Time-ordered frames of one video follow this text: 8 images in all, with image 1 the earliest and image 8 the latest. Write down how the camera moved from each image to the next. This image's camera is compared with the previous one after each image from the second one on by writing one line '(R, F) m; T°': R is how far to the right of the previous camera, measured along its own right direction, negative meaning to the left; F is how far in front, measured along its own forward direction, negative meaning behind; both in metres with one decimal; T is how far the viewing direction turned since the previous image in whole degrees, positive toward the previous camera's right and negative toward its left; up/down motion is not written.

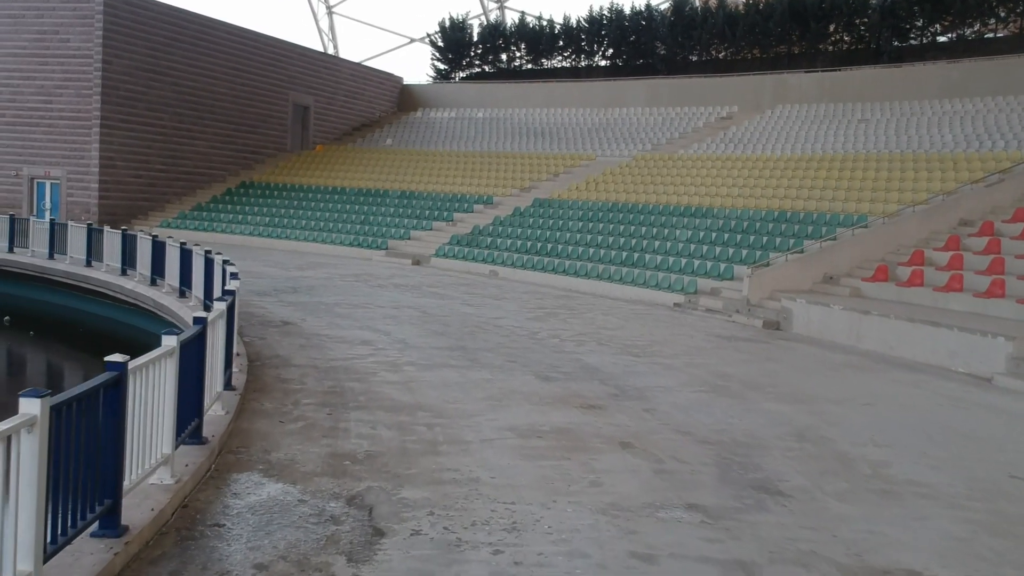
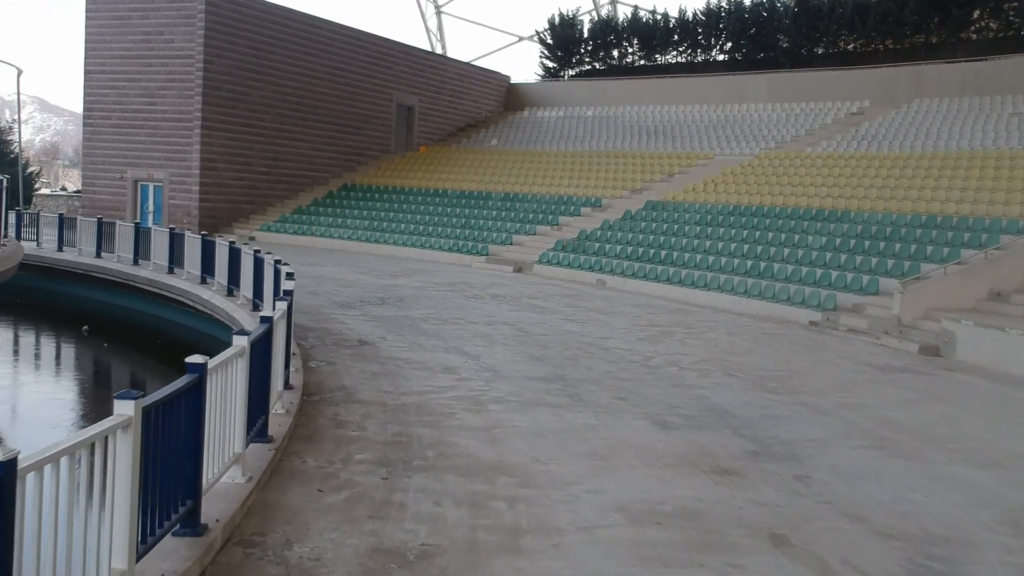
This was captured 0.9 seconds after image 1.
(0.0, +1.3) m; -6°
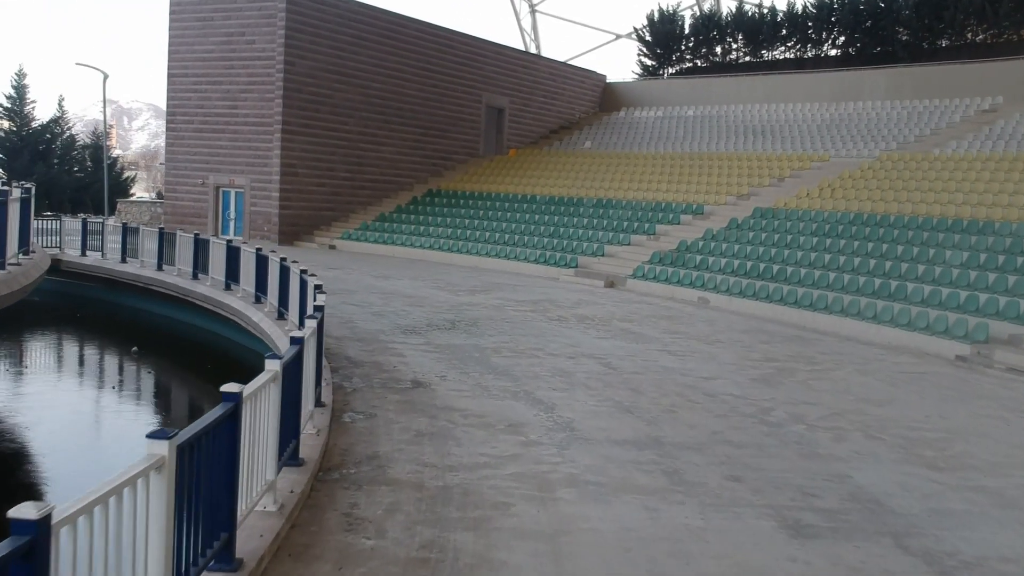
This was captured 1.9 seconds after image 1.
(+0.1, +1.5) m; -6°
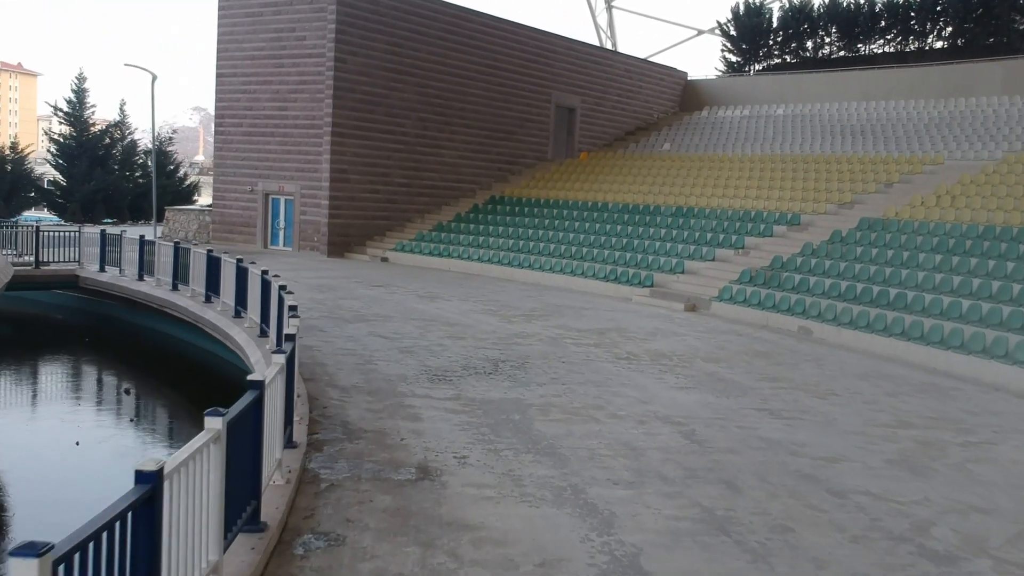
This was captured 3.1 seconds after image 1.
(+0.2, +2.0) m; -5°
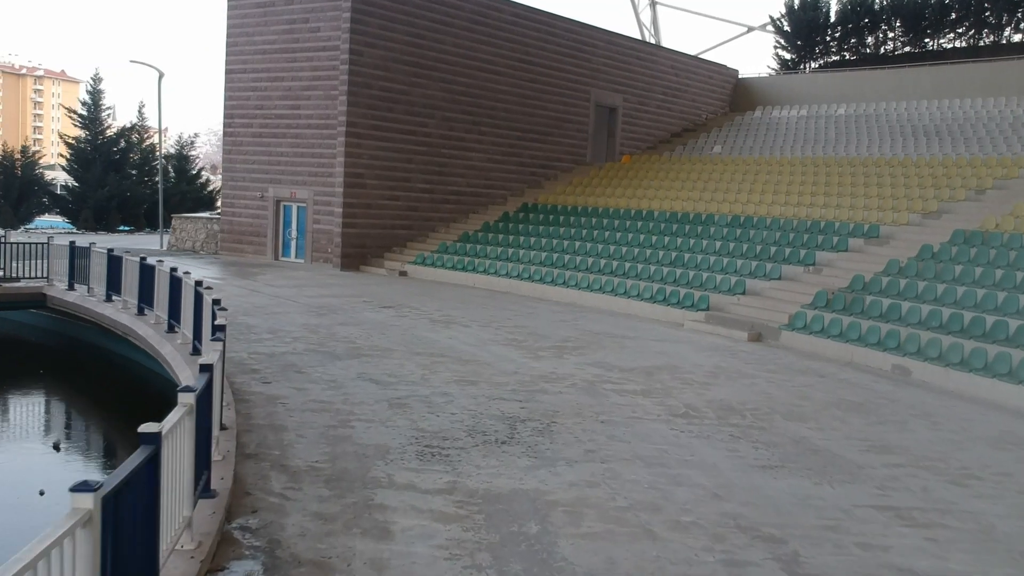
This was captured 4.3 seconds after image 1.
(+0.1, +2.0) m; -2°
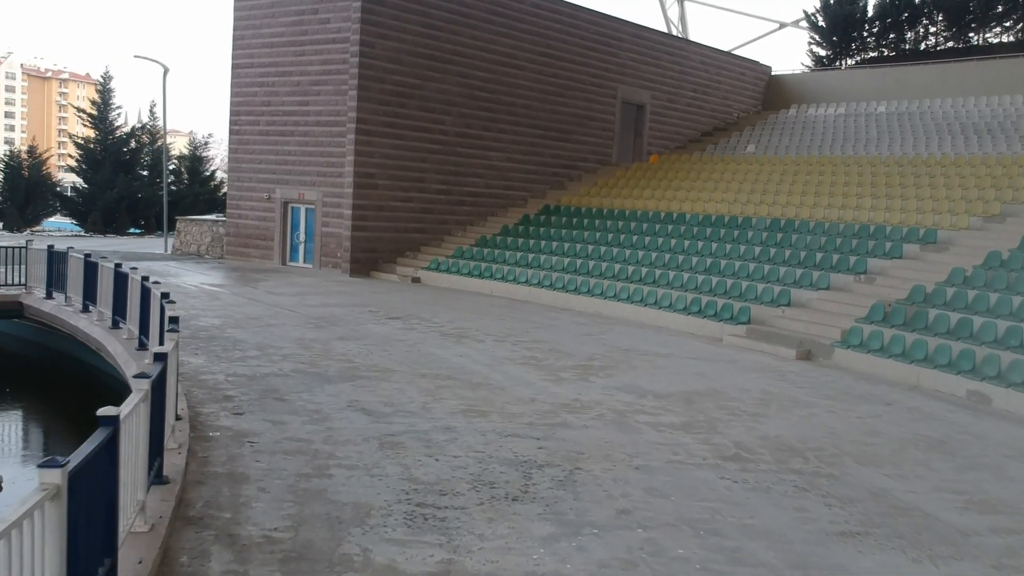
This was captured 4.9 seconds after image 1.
(0.0, +1.2) m; -1°
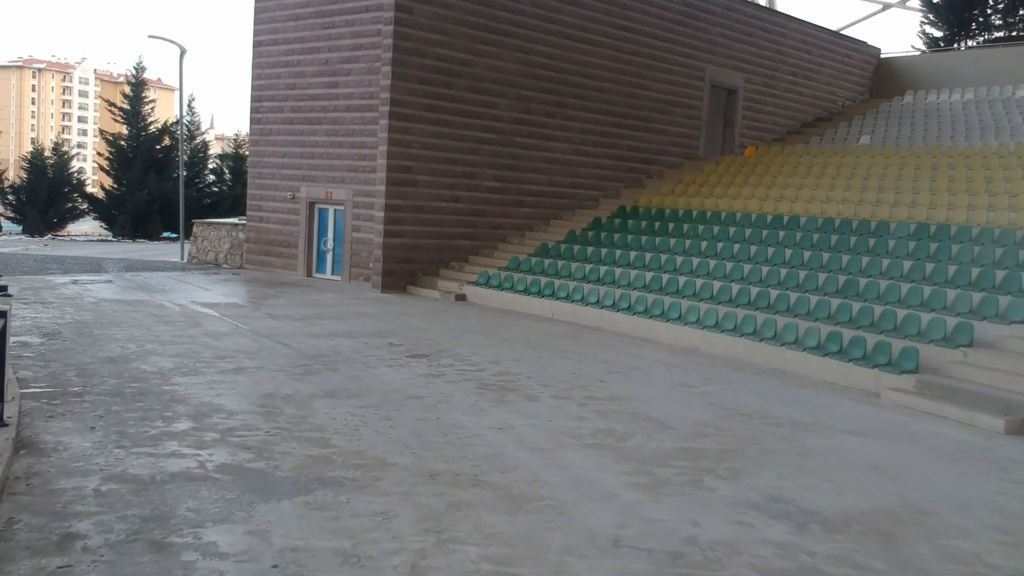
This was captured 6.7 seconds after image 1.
(0.0, +3.1) m; -4°
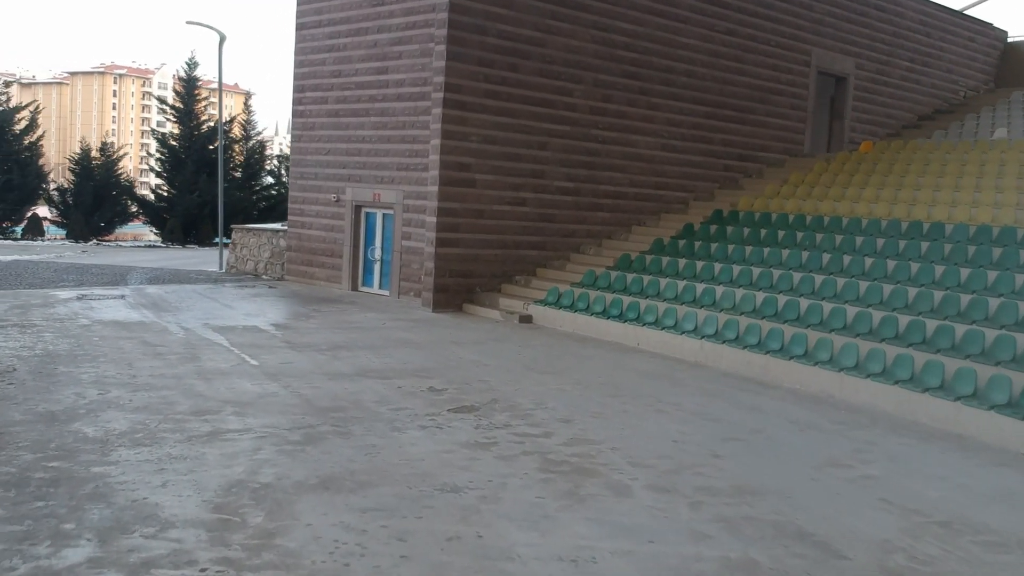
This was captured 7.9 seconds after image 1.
(0.0, +2.1) m; -4°
